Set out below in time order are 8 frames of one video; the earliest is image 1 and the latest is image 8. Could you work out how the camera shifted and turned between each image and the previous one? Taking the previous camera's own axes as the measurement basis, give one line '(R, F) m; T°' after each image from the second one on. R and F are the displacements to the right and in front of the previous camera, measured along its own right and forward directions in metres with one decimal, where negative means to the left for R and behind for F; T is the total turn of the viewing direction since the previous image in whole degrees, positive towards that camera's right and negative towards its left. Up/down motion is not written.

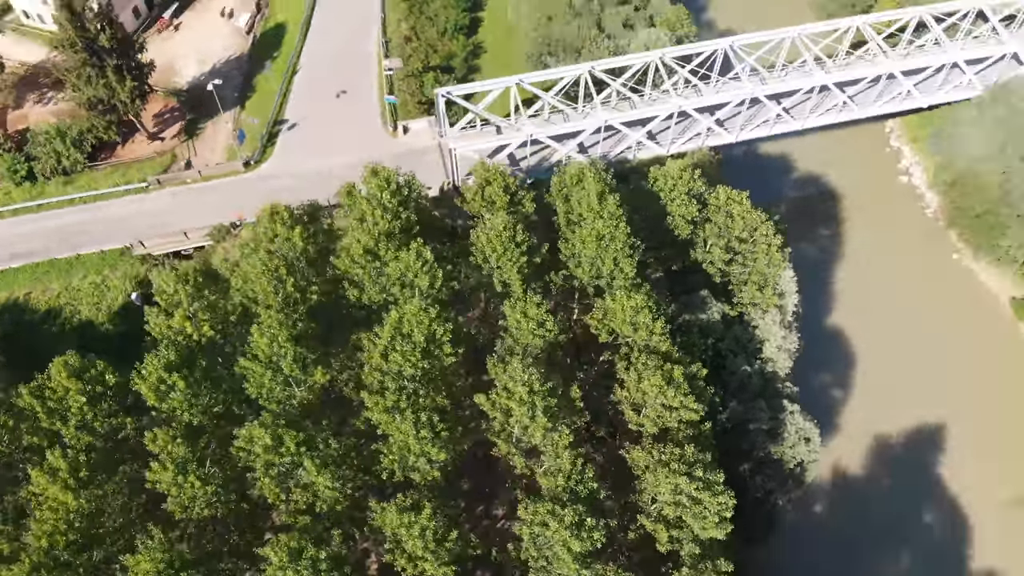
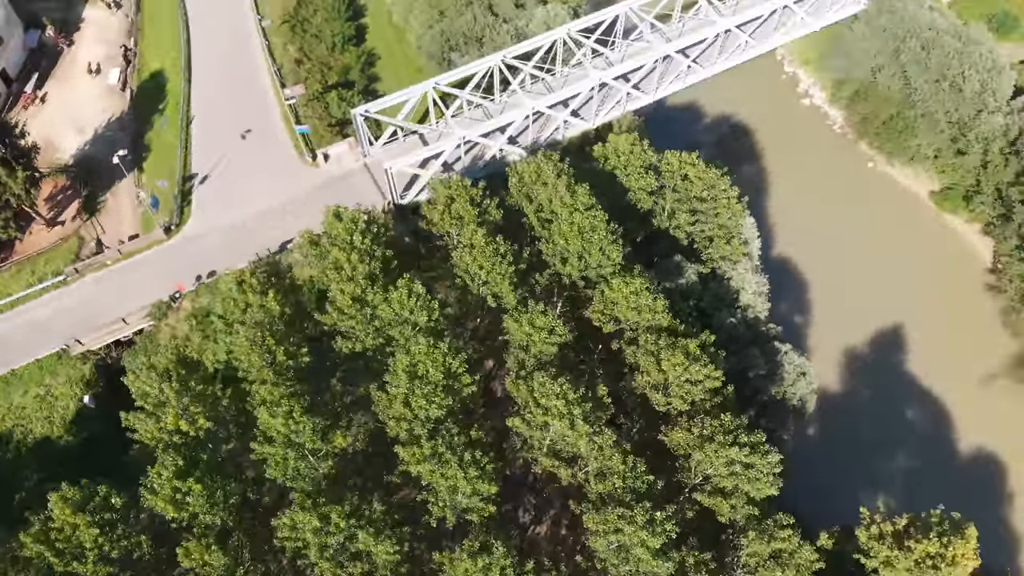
(-3.4, +0.9) m; +8°
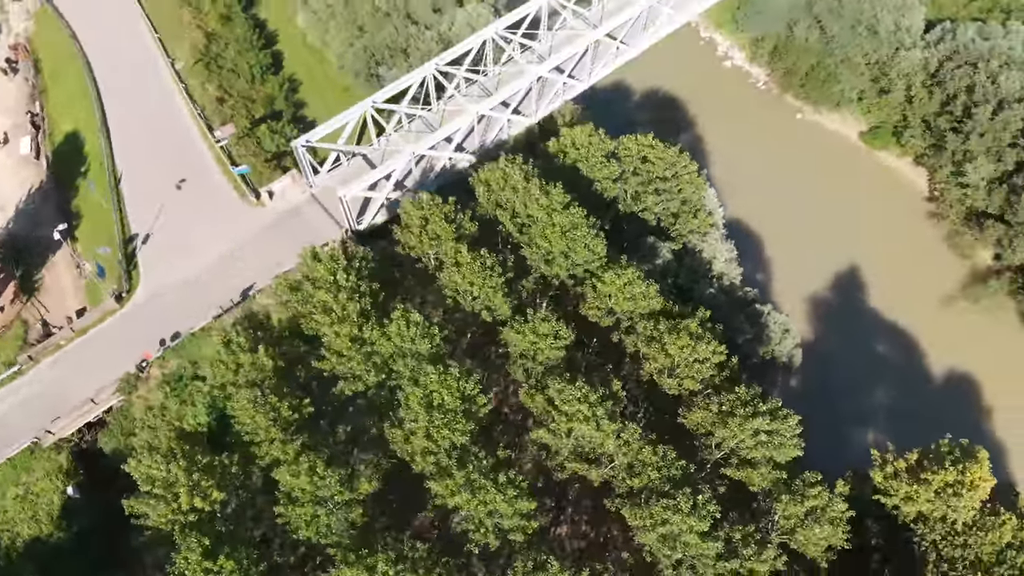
(-2.3, +0.5) m; +5°
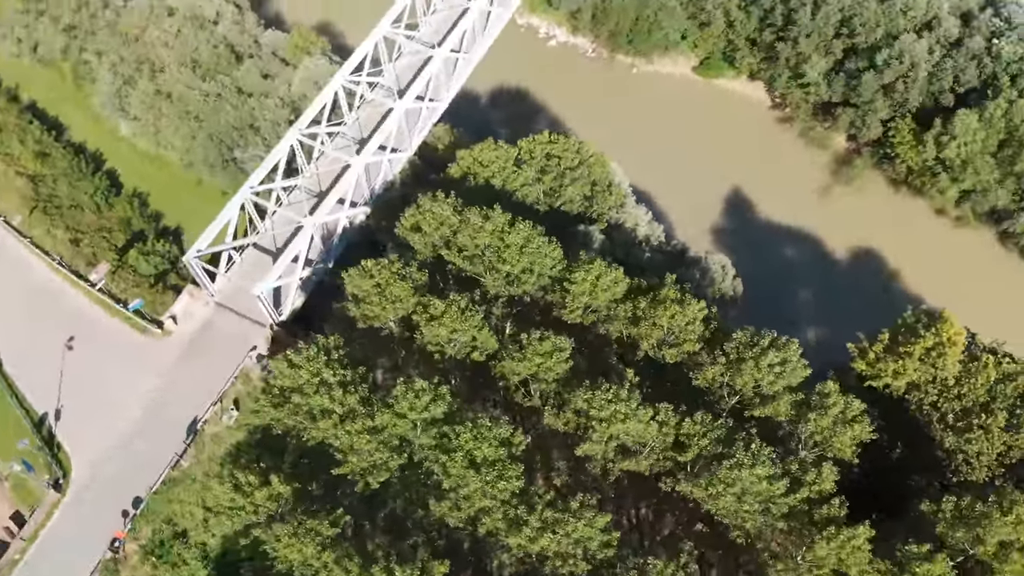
(-4.2, +0.8) m; +11°
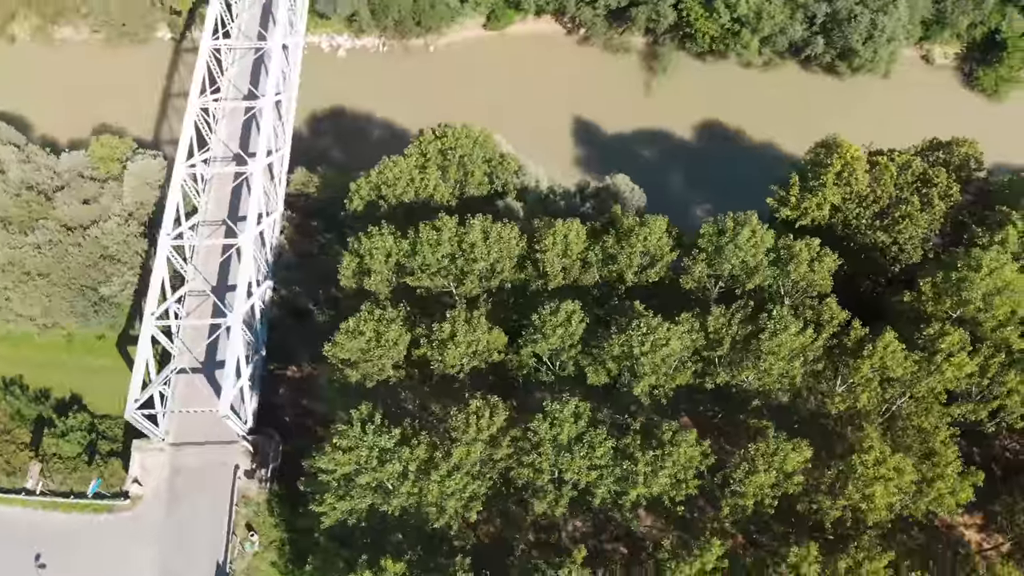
(-5.8, +0.6) m; +13°
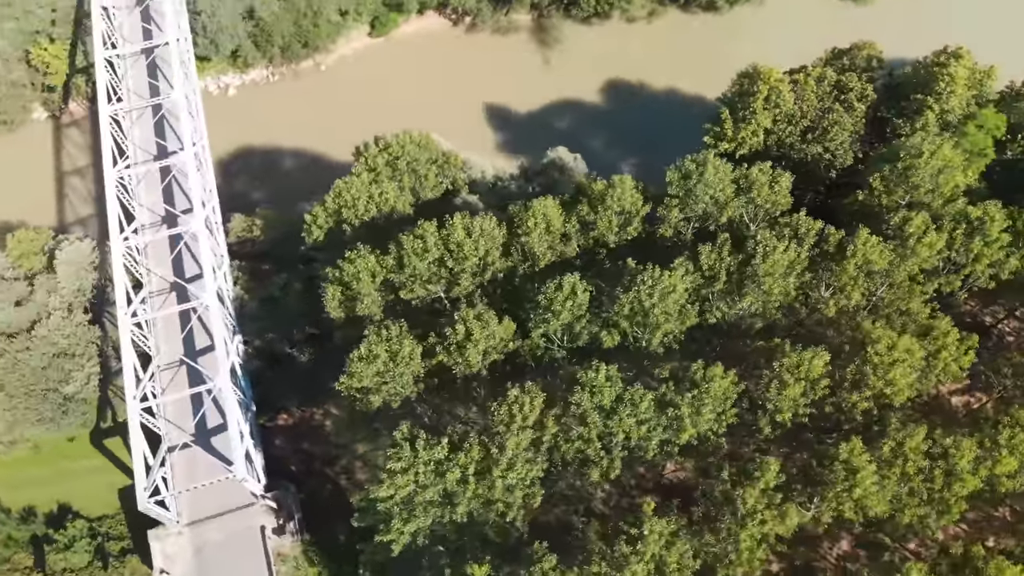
(-3.5, 0.0) m; +7°
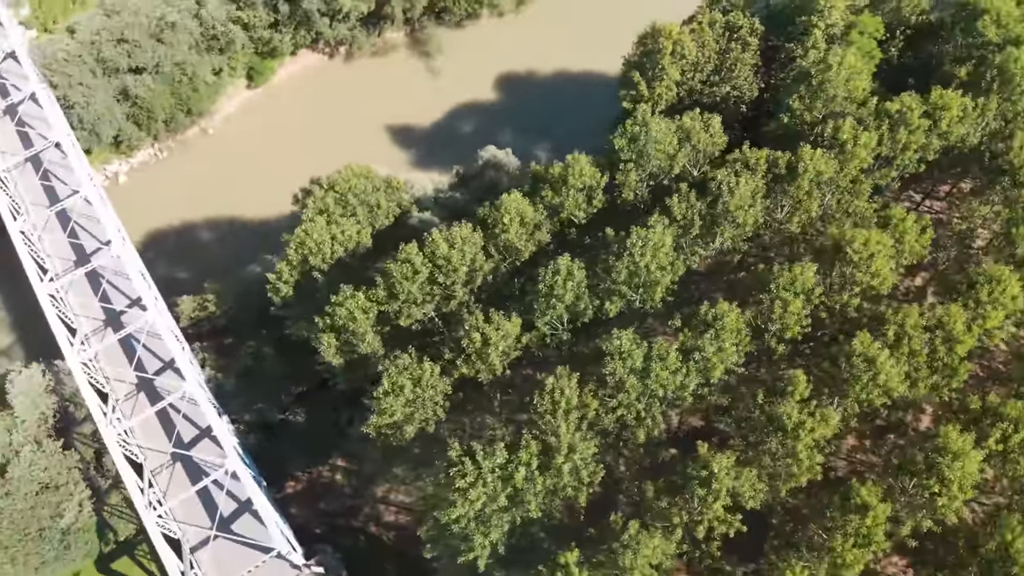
(-3.8, -0.1) m; +8°
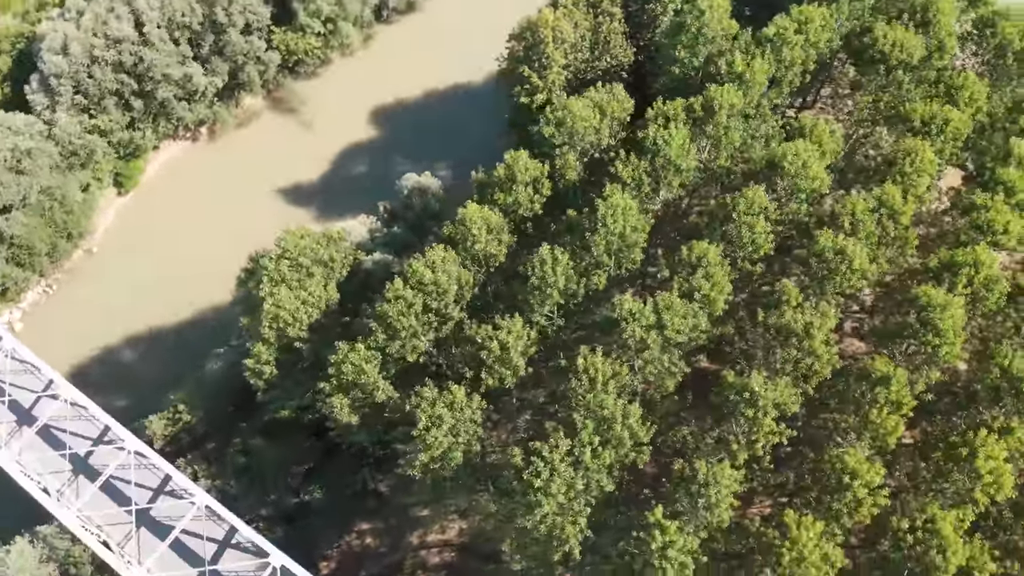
(-4.6, -0.2) m; +10°
